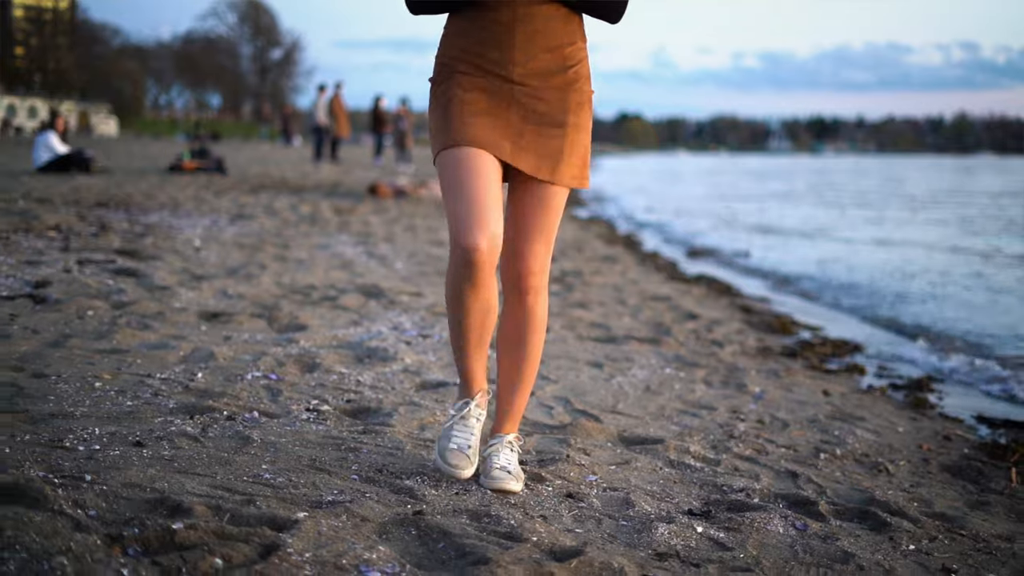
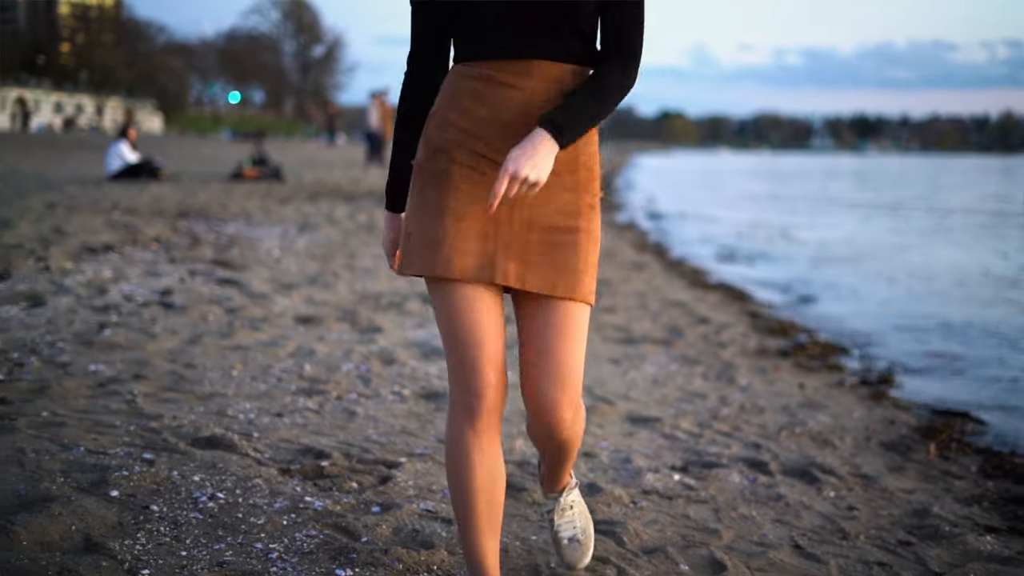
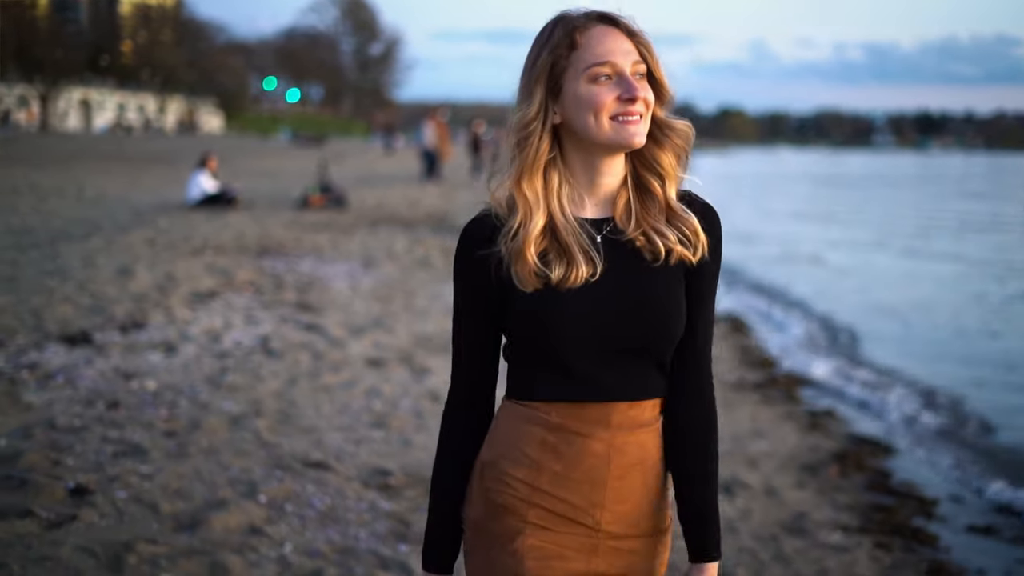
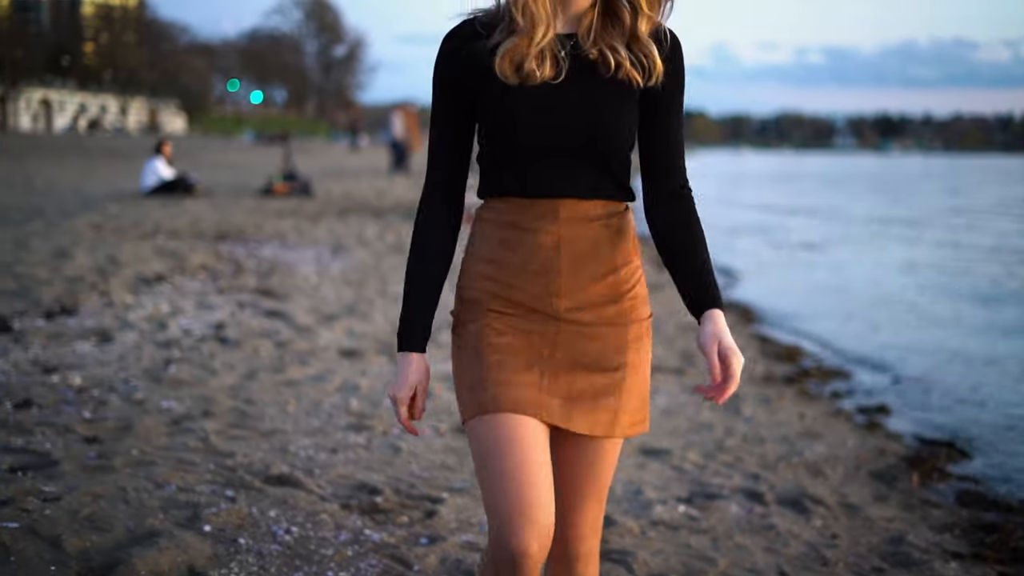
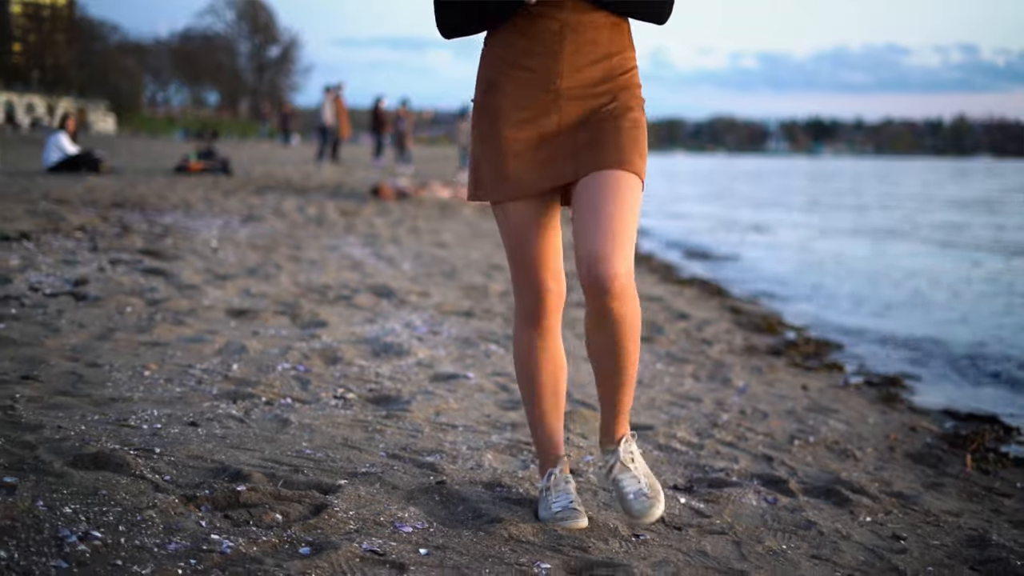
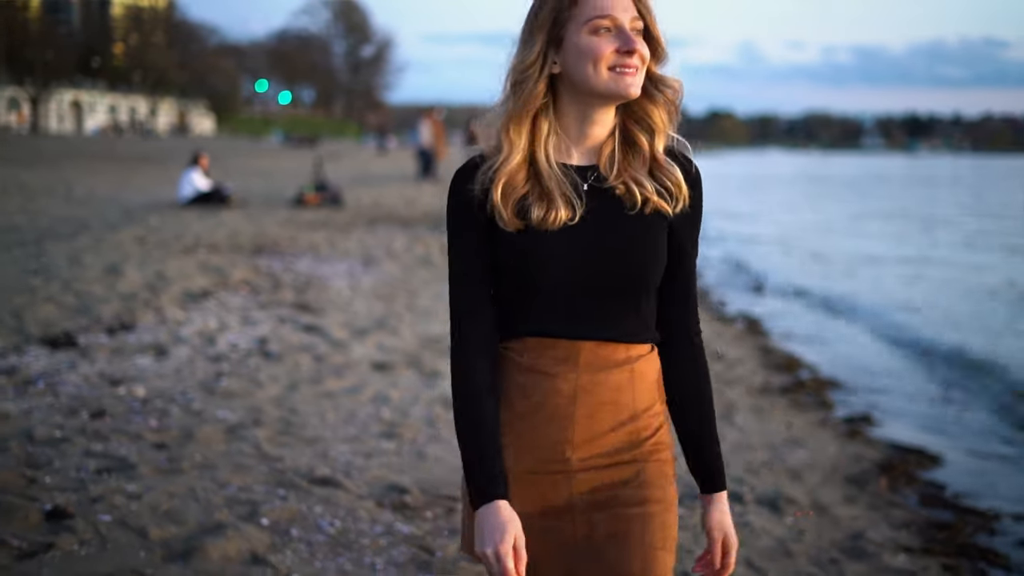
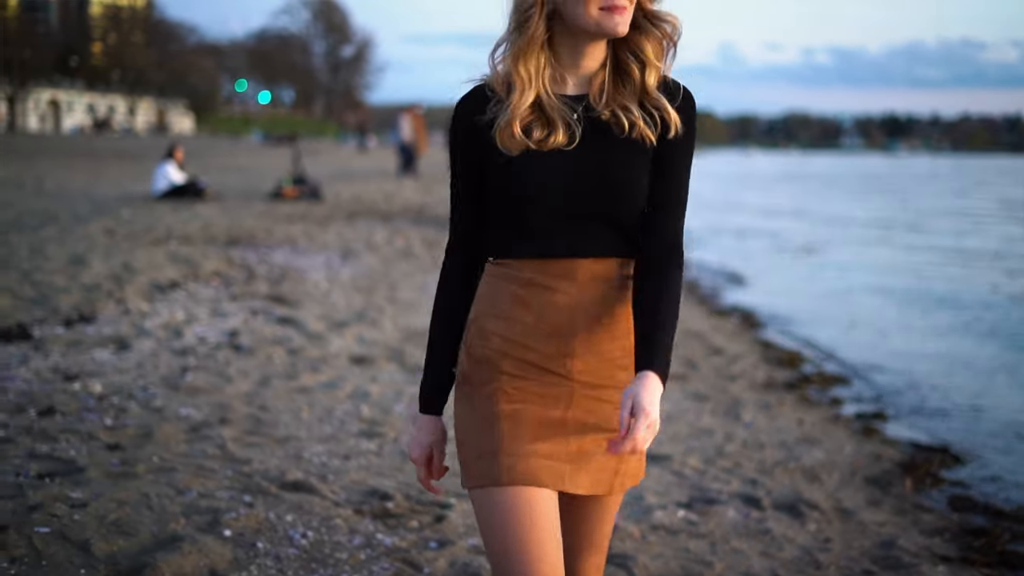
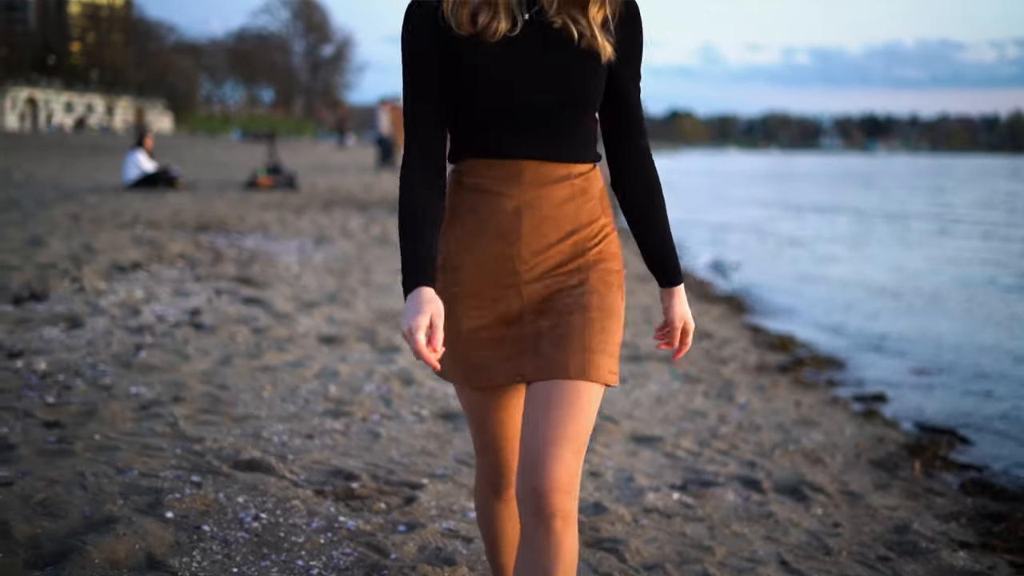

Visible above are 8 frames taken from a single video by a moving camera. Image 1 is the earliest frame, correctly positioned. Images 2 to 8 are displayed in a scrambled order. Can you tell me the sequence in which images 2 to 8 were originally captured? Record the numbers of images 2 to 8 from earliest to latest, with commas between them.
5, 2, 8, 4, 7, 6, 3
